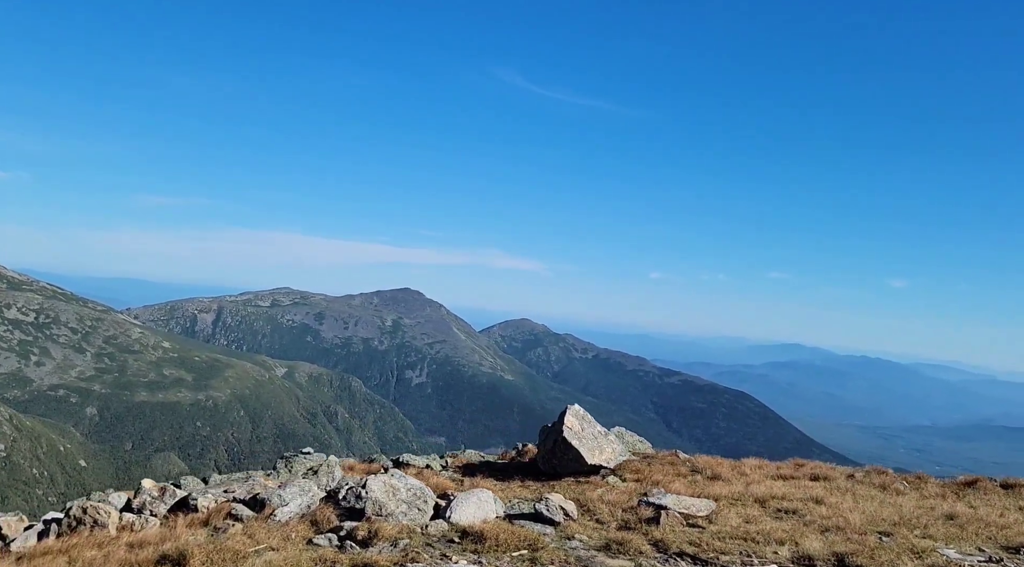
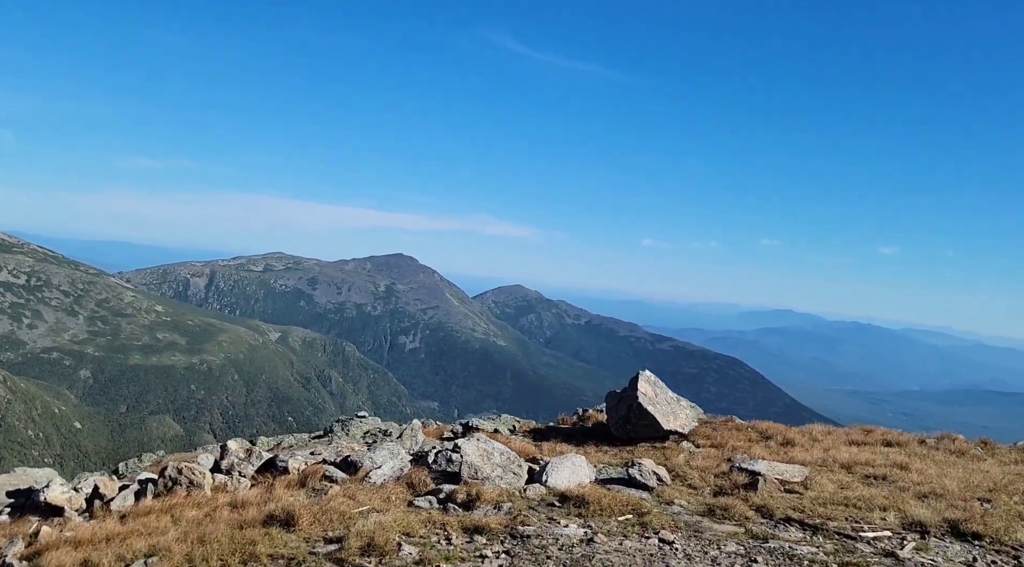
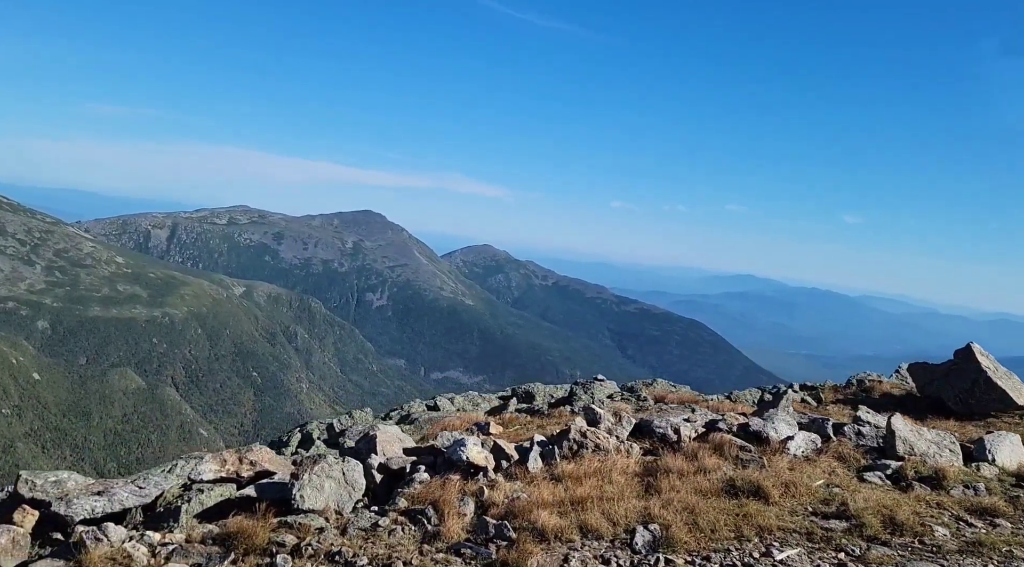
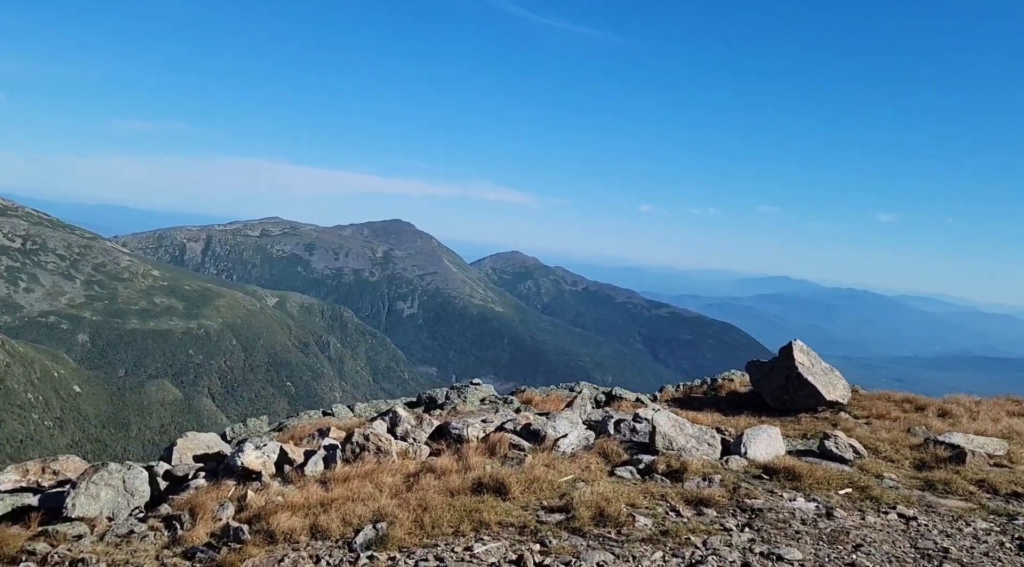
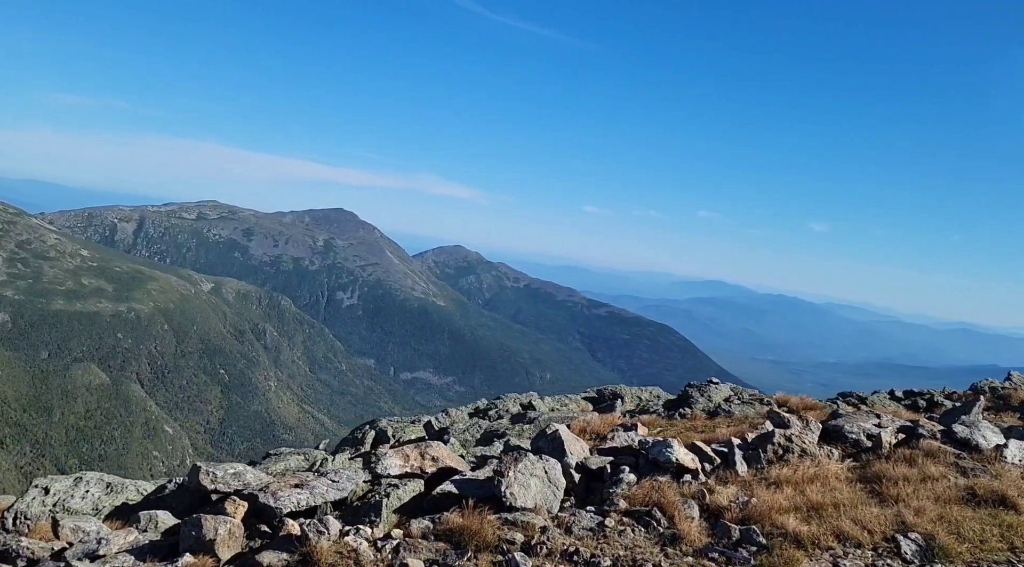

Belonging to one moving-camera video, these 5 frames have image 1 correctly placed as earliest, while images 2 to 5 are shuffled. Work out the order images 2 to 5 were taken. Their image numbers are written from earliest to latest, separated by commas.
2, 4, 3, 5
